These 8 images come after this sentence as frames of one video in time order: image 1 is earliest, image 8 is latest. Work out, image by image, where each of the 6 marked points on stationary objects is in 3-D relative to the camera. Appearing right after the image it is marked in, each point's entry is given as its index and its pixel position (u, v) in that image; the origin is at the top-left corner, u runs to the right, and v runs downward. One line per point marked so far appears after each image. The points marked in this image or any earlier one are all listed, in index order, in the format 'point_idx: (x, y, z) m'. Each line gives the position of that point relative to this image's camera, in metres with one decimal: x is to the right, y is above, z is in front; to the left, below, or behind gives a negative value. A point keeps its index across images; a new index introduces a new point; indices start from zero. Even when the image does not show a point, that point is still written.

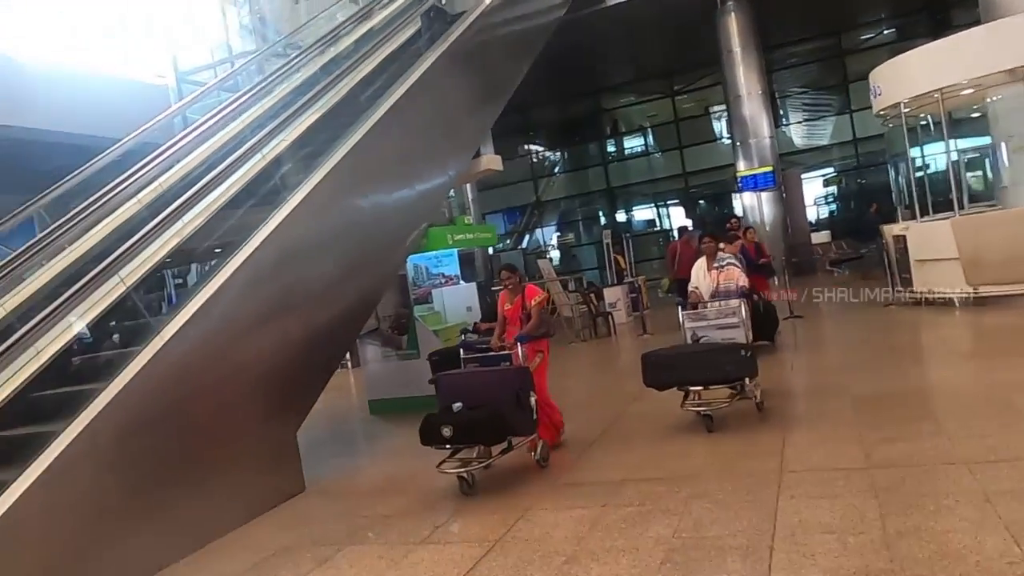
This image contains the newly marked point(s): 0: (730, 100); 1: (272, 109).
0: (+5.0, +4.3, +17.2) m
1: (-2.3, +1.7, +7.3) m
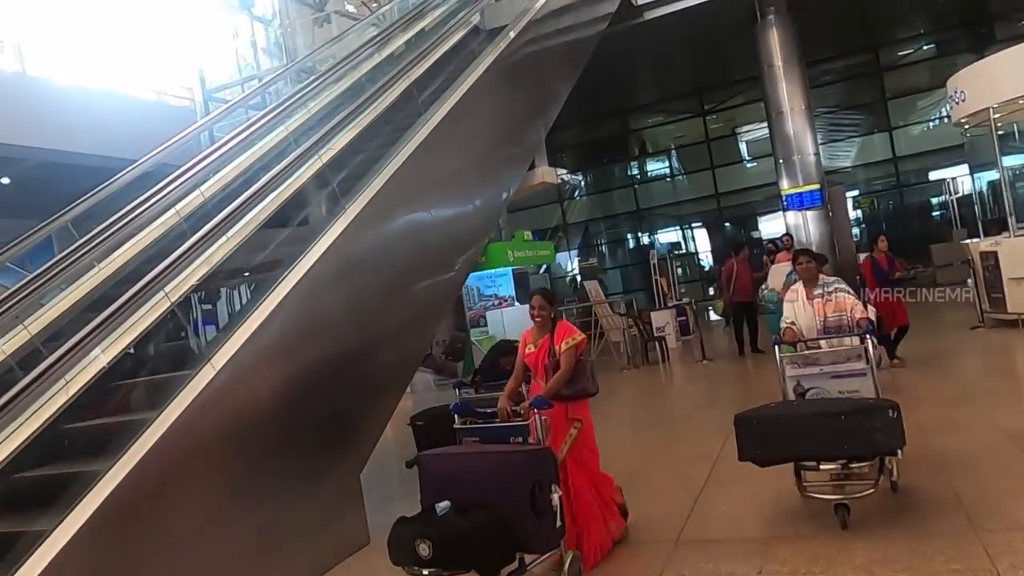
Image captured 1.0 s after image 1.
0: (+5.7, +3.7, +16.6) m
1: (-1.7, +1.5, +6.7) m
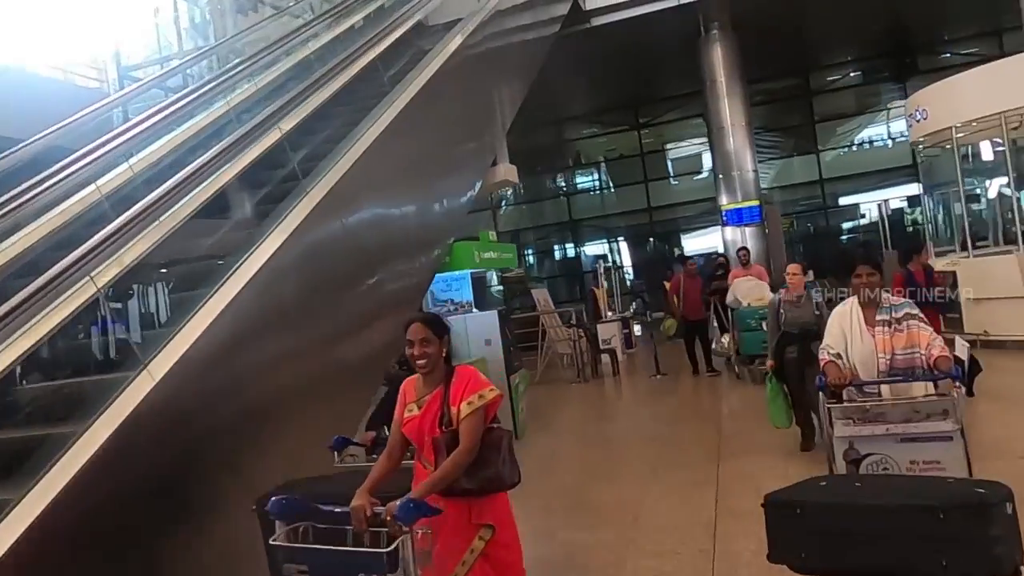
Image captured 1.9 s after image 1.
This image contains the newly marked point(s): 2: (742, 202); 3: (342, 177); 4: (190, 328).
0: (+4.4, +3.4, +16.6) m
1: (-2.0, +1.5, +6.0) m
2: (+4.8, +1.8, +15.8) m
3: (-1.0, +0.7, +4.8) m
4: (-1.4, -0.2, +3.3) m
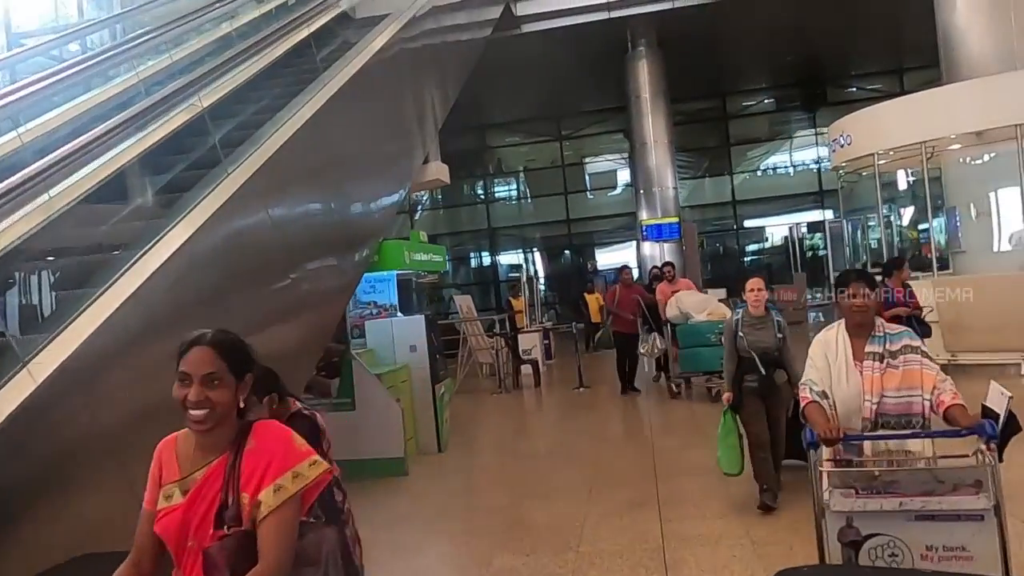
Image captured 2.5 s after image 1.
0: (+2.7, +3.1, +16.8) m
1: (-2.4, +1.6, +5.4) m
2: (+3.2, +1.5, +16.0) m
3: (-1.4, +0.8, +4.4) m
4: (-1.6, -0.1, +2.8) m
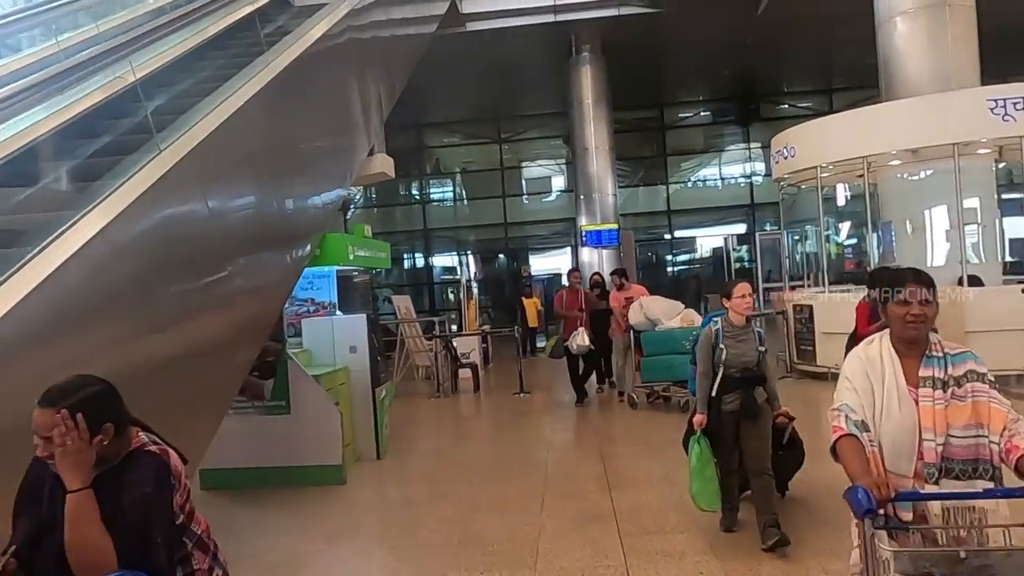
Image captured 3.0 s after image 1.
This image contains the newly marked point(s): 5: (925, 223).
0: (+1.4, +3.0, +16.7) m
1: (-2.7, +1.6, +5.0) m
2: (+1.9, +1.3, +16.0) m
3: (-1.6, +0.8, +4.0) m
4: (-1.7, -0.1, +2.4) m
5: (+4.6, +0.7, +8.6) m
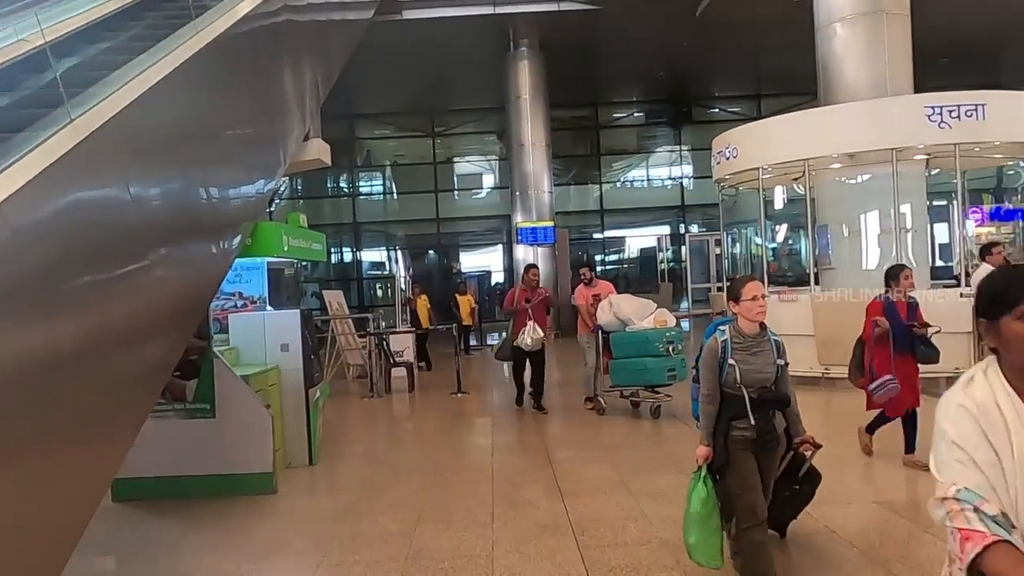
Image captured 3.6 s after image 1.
0: (0.0, +3.0, +16.5) m
1: (-3.0, +1.7, +4.4) m
2: (+0.5, +1.4, +15.8) m
3: (-1.8, +0.8, +3.6) m
4: (-1.7, 0.0, +2.0) m
5: (+4.0, +0.7, +8.7) m
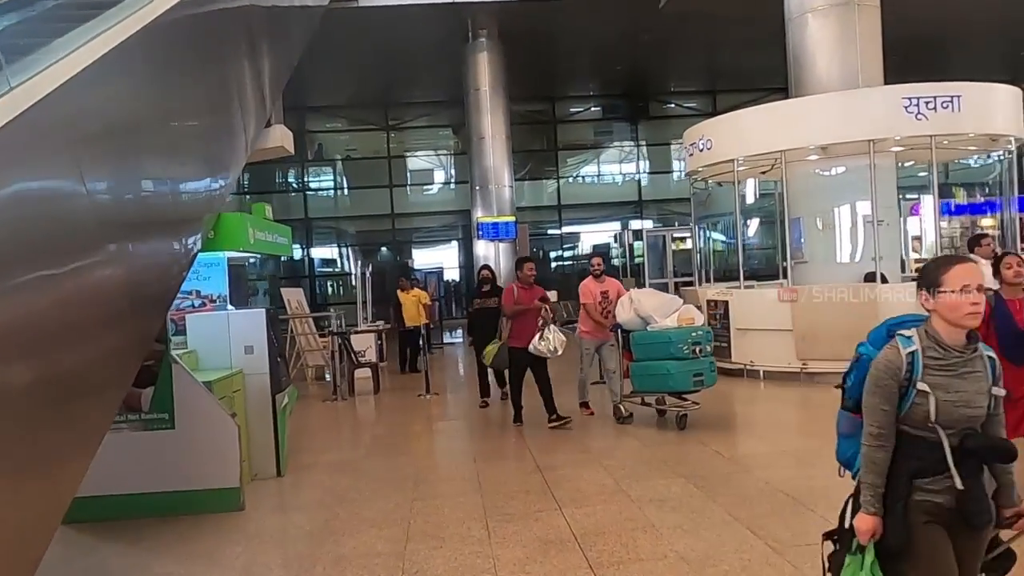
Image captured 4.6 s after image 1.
0: (-0.8, +3.1, +16.2) m
1: (-3.0, +1.7, +3.9) m
2: (-0.3, +1.5, +15.5) m
3: (-1.8, +0.9, +3.1) m
4: (-1.6, 0.0, +1.5) m
5: (+3.6, +0.8, +8.6) m
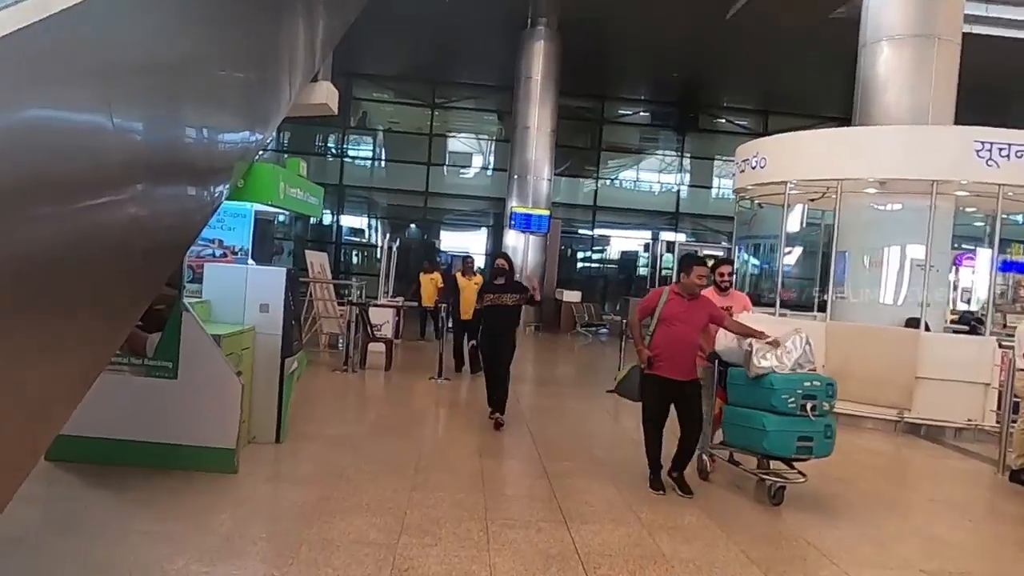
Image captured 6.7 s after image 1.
0: (+0.1, +3.3, +15.9) m
1: (-2.6, +2.1, +3.7) m
2: (+0.4, +1.6, +15.3) m
3: (-1.5, +1.1, +2.9) m
4: (-1.5, +0.2, +1.3) m
5: (+4.0, +0.3, +8.3) m
